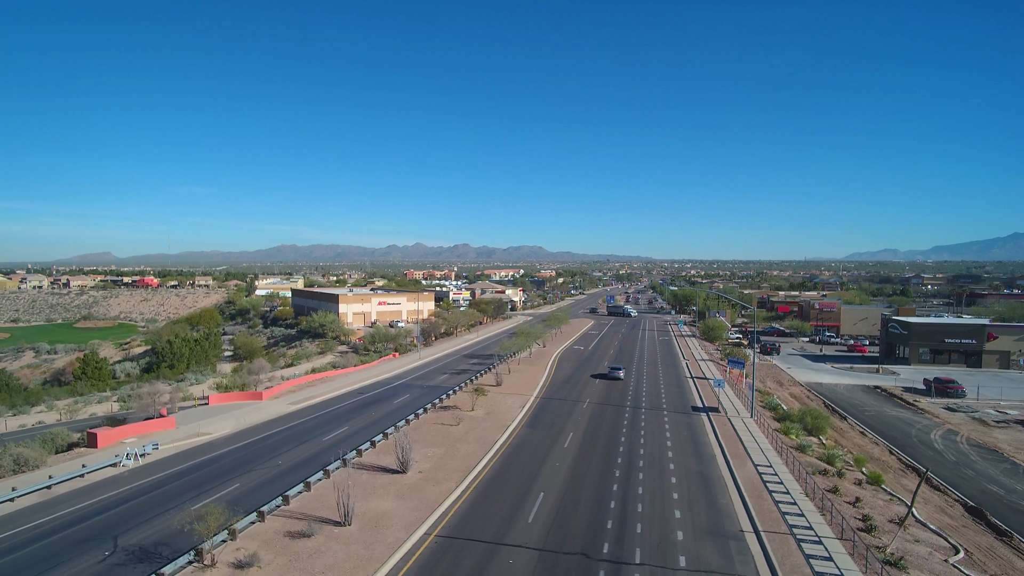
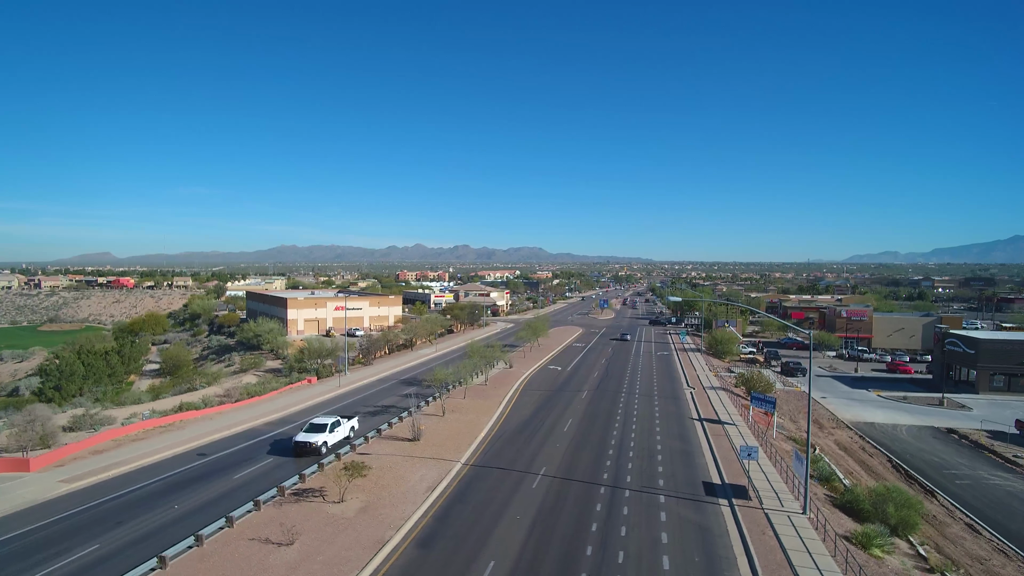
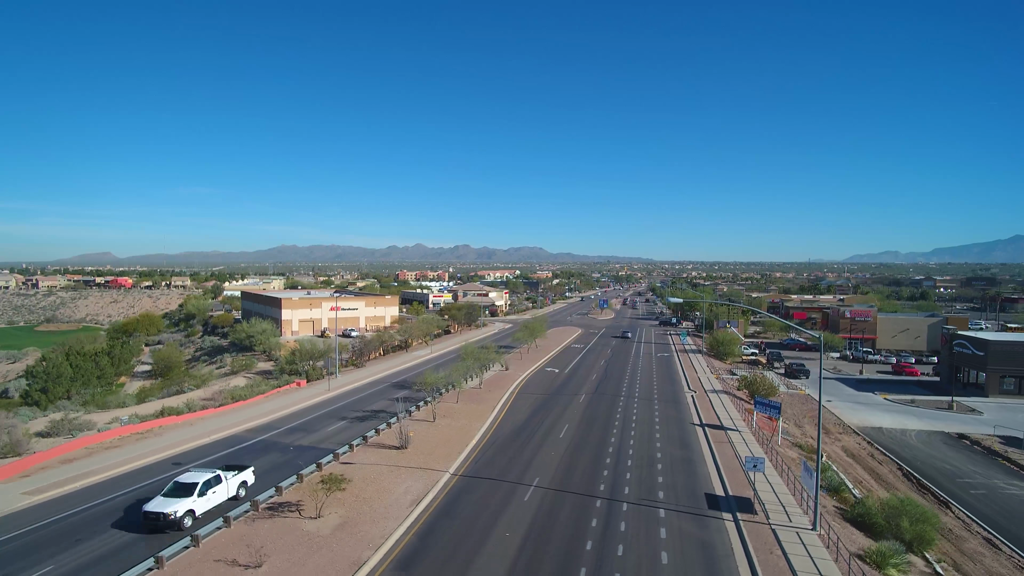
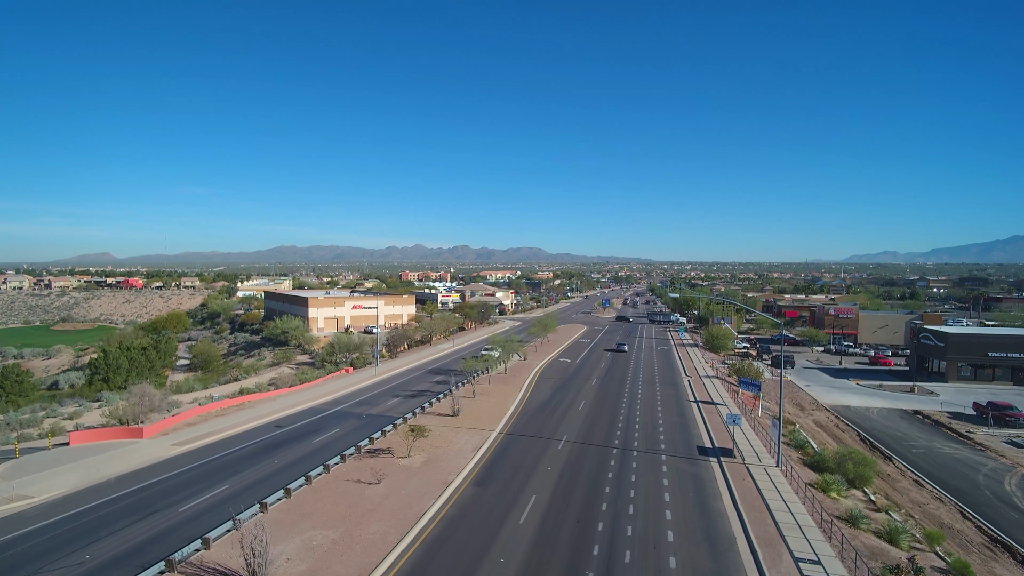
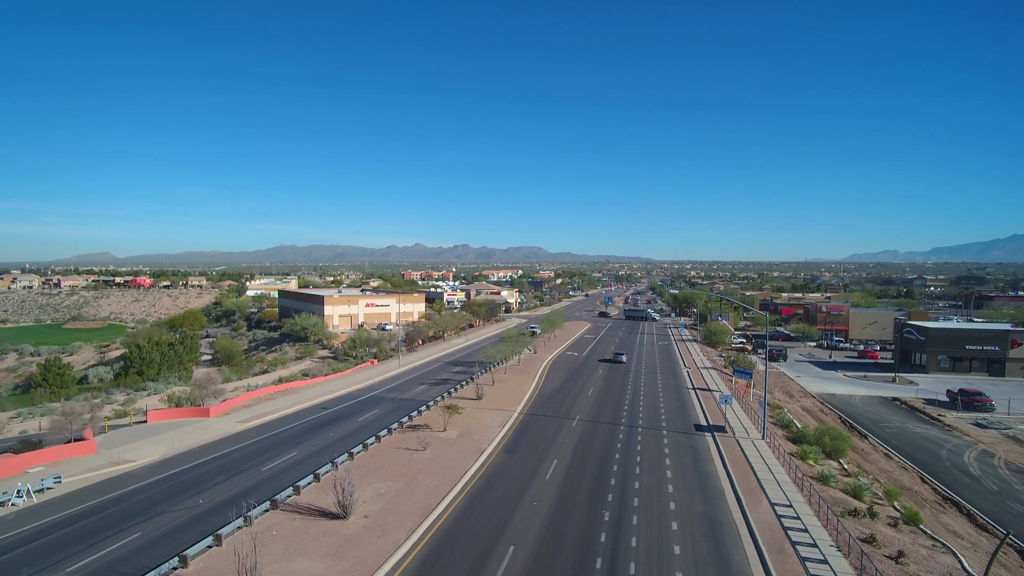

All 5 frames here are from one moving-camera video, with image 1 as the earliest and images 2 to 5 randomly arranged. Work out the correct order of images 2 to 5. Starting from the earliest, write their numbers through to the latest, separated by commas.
5, 4, 2, 3
